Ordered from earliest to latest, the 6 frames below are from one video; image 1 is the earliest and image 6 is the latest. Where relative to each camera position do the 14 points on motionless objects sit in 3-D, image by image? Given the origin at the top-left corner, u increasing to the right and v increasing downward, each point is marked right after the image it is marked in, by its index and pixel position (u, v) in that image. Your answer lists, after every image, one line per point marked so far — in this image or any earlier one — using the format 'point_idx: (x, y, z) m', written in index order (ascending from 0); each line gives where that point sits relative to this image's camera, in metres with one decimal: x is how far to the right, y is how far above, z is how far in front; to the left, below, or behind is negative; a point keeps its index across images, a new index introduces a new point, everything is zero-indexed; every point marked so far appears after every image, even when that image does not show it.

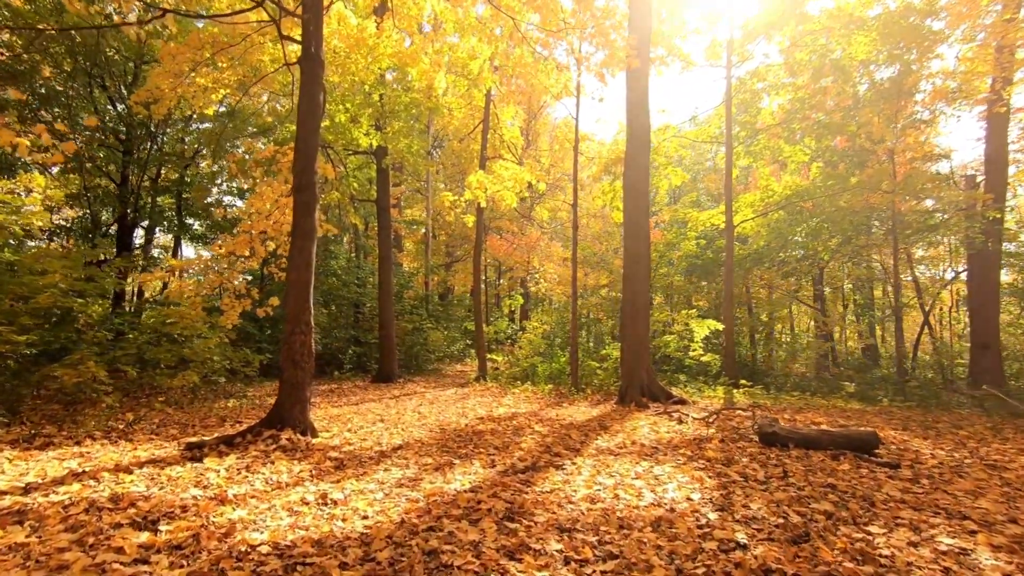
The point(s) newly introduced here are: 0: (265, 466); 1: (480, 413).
0: (-1.9, -1.4, +4.1) m
1: (-0.4, -1.8, +7.6) m
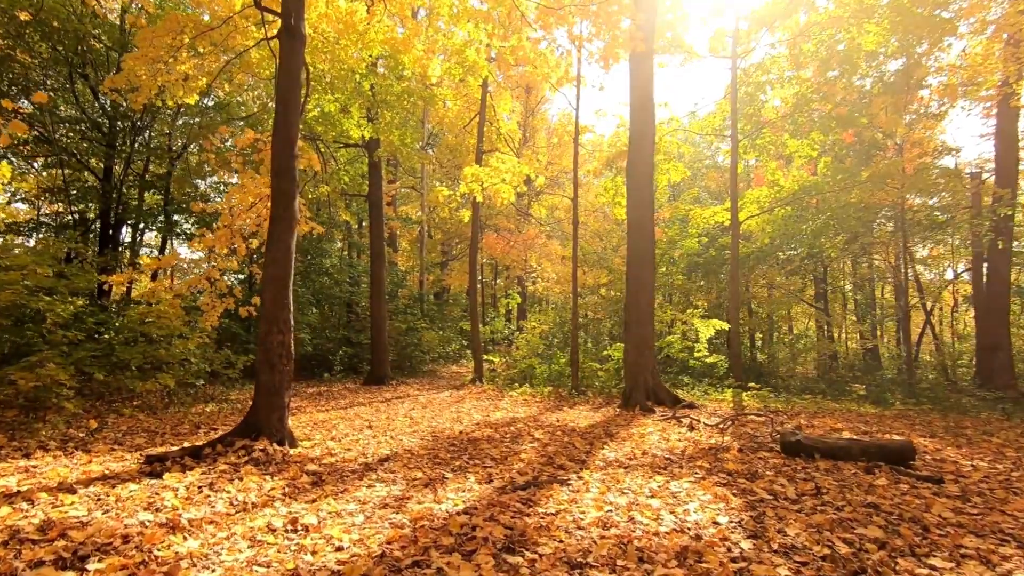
0: (-1.9, -1.3, +3.6) m
1: (-0.5, -1.7, +7.1) m
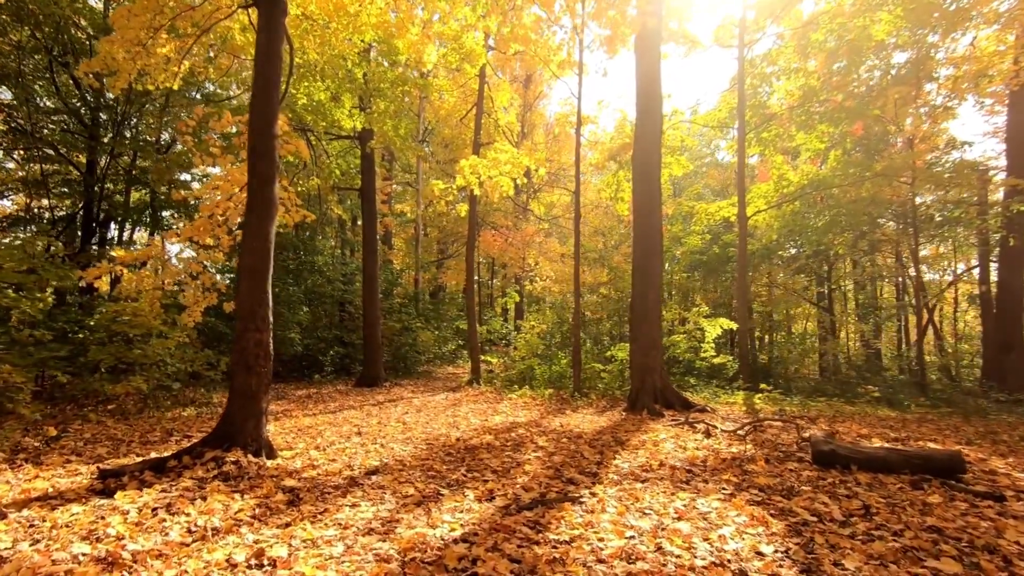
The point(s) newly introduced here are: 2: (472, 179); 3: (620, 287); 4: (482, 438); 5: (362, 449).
0: (-1.8, -1.3, +3.1) m
1: (-0.5, -1.7, +6.7) m
2: (-0.8, +2.2, +10.8) m
3: (+2.8, 0.0, +14.0) m
4: (-0.3, -1.6, +5.6) m
5: (-1.4, -1.5, +4.9) m
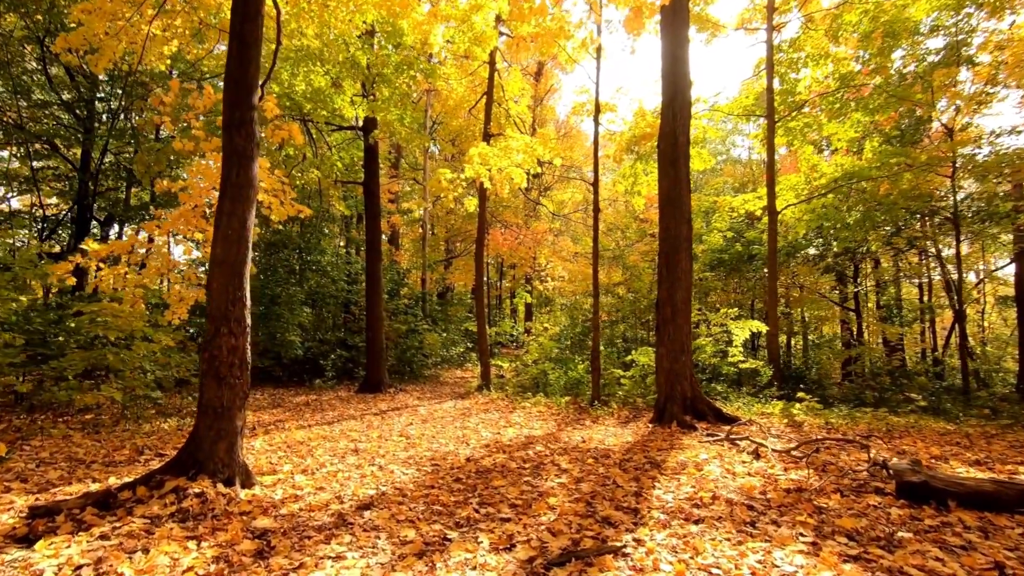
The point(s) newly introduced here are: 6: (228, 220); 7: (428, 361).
0: (-1.7, -1.2, +2.5) m
1: (-0.3, -1.7, +6.0) m
2: (-0.6, +2.2, +10.1) m
3: (+3.1, 0.0, +13.3) m
4: (-0.2, -1.5, +4.9) m
5: (-1.2, -1.5, +4.2) m
6: (-2.0, +0.5, +3.8) m
7: (-2.1, -1.9, +13.8) m
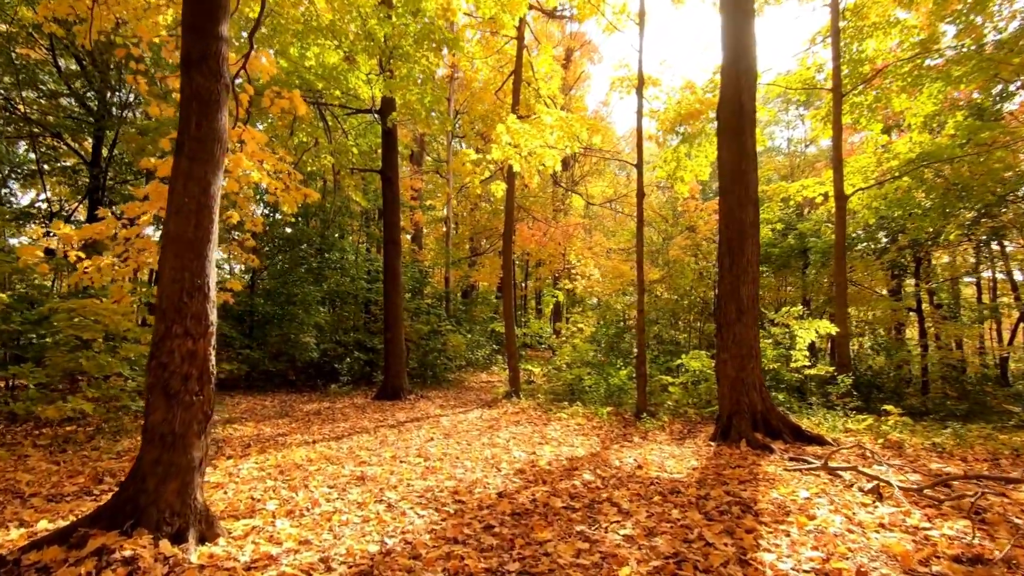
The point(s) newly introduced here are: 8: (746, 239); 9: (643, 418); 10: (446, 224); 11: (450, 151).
0: (-1.5, -1.2, +1.5) m
1: (+0.1, -1.6, +5.0) m
2: (0.0, +2.3, +9.1) m
3: (+3.8, +0.1, +12.1) m
4: (+0.2, -1.5, +3.8) m
5: (-0.9, -1.4, +3.3) m
6: (-1.7, +0.6, +2.9) m
7: (-1.4, -1.8, +12.8) m
8: (+2.7, +0.6, +6.1) m
9: (+1.8, -1.8, +7.4) m
10: (-1.9, +1.9, +15.5) m
11: (-1.7, +3.7, +14.7) m
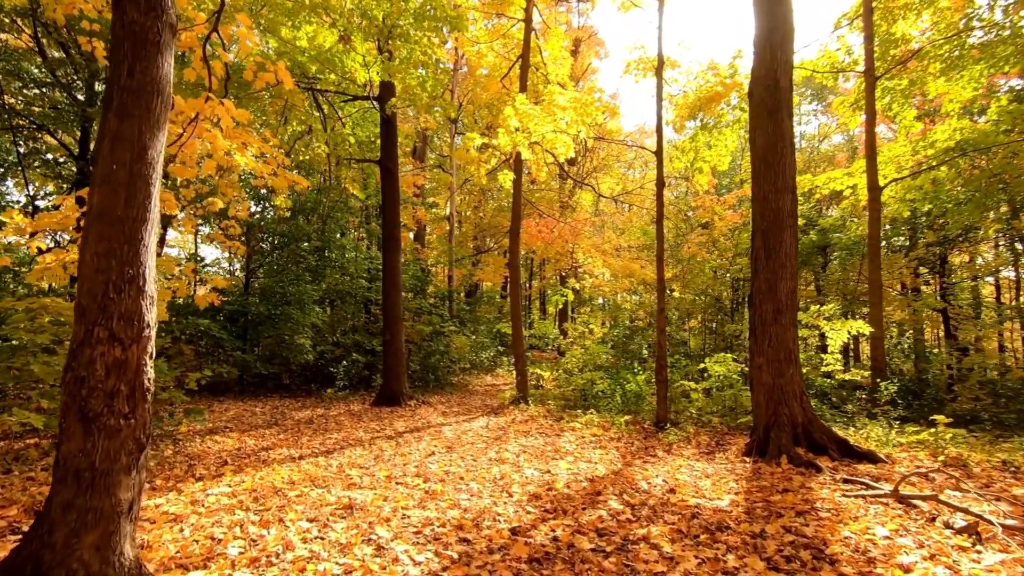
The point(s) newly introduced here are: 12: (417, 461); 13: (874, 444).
0: (-1.4, -1.1, +0.9) m
1: (+0.2, -1.6, +4.3) m
2: (+0.1, +2.3, +8.5) m
3: (+3.9, +0.1, +11.5) m
4: (+0.2, -1.4, +3.2) m
5: (-0.8, -1.3, +2.6) m
6: (-1.7, +0.6, +2.2) m
7: (-1.3, -1.8, +12.2) m
8: (+2.8, +0.6, +5.5) m
9: (+1.9, -1.7, +6.8) m
10: (-1.7, +1.9, +14.9) m
11: (-1.5, +3.8, +14.1) m
12: (-0.9, -1.6, +5.1) m
13: (+3.7, -1.6, +5.5) m
